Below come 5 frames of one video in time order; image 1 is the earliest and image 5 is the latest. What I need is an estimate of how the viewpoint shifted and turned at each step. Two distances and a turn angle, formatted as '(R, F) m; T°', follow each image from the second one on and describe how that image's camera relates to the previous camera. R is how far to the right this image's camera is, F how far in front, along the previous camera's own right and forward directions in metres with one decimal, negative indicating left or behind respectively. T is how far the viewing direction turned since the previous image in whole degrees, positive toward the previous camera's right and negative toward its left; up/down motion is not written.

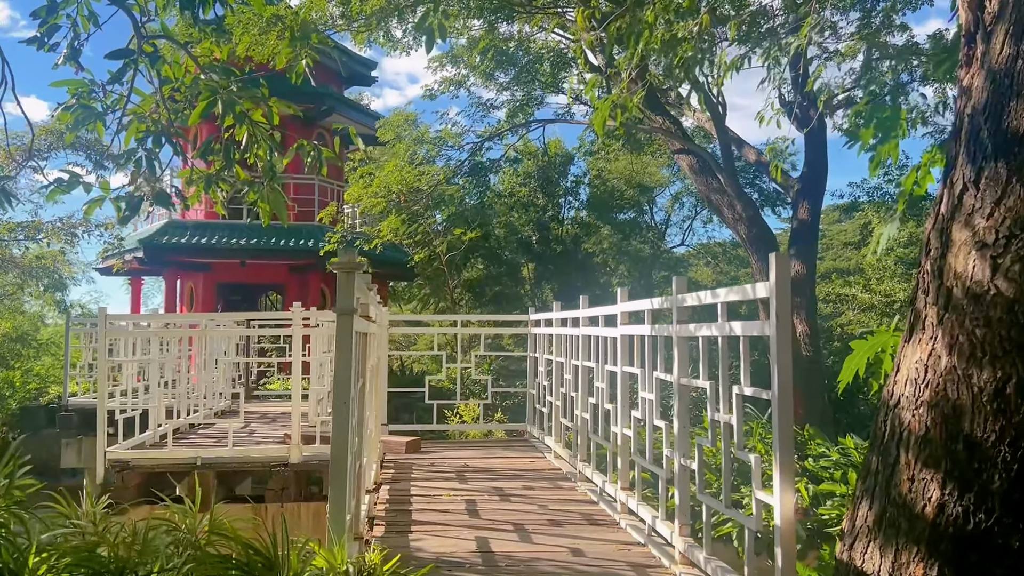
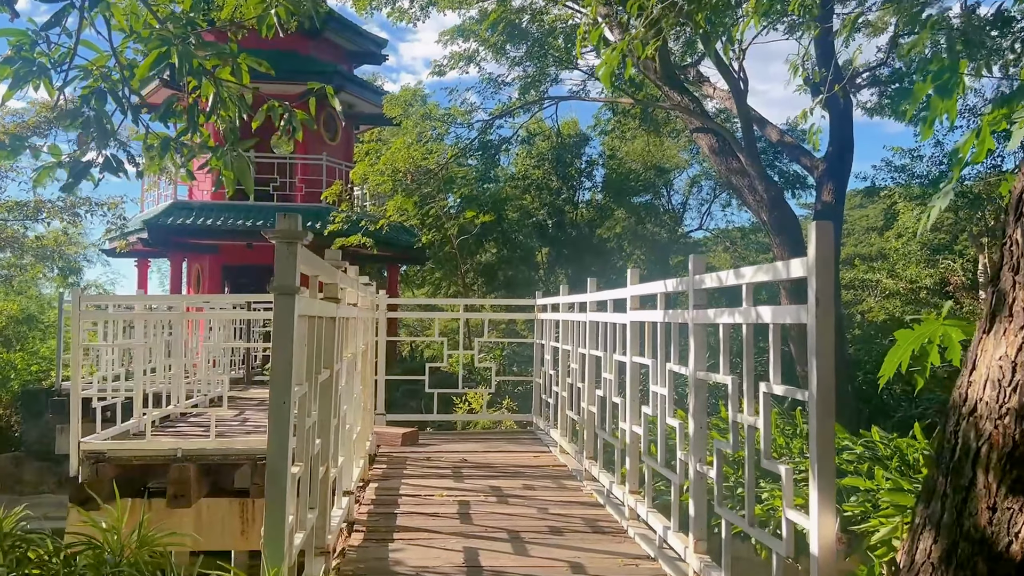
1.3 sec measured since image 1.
(+0.1, +0.6) m; -1°
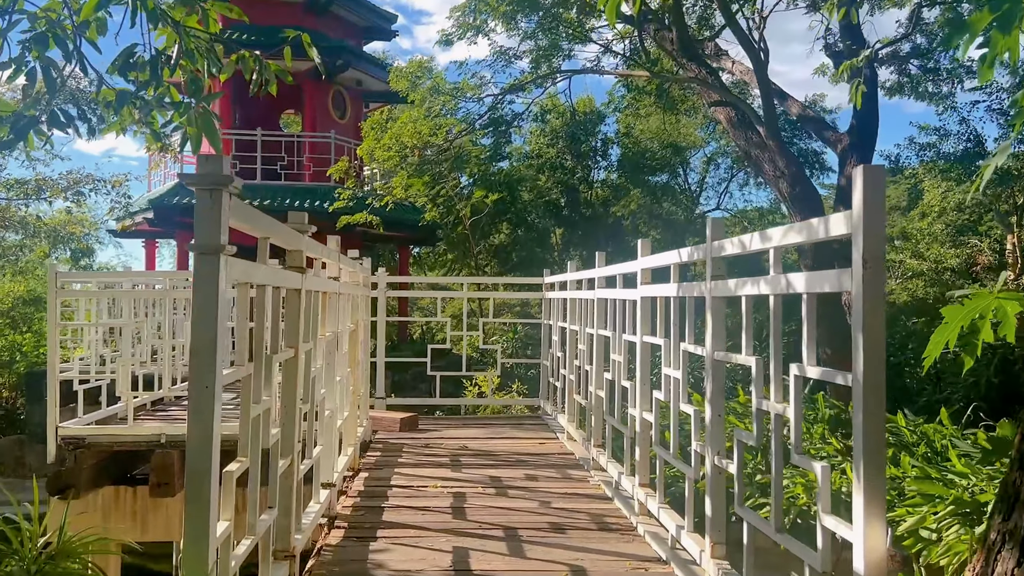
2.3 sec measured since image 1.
(+0.1, +0.5) m; -1°
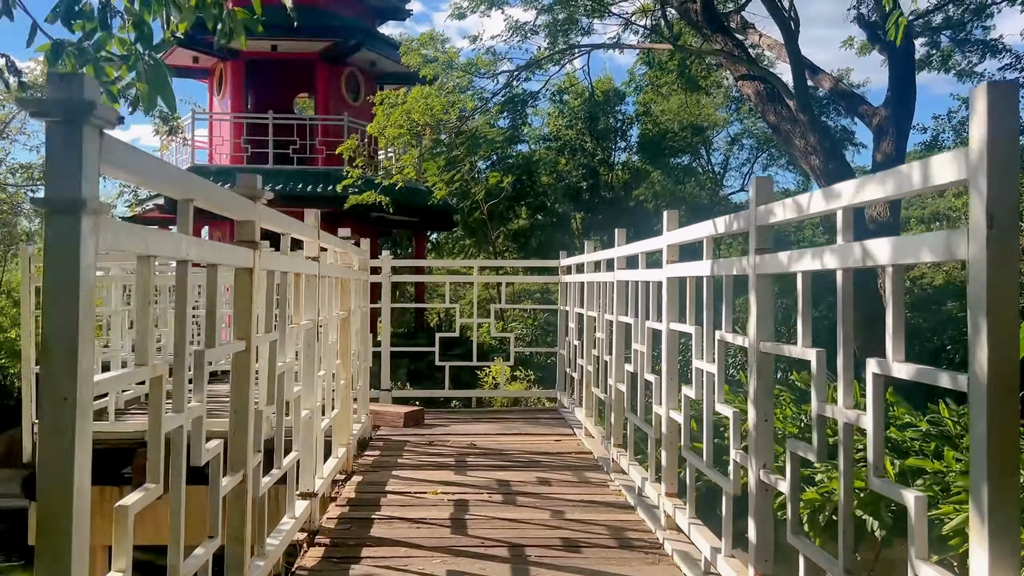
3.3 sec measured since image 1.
(+0.1, +0.6) m; -1°
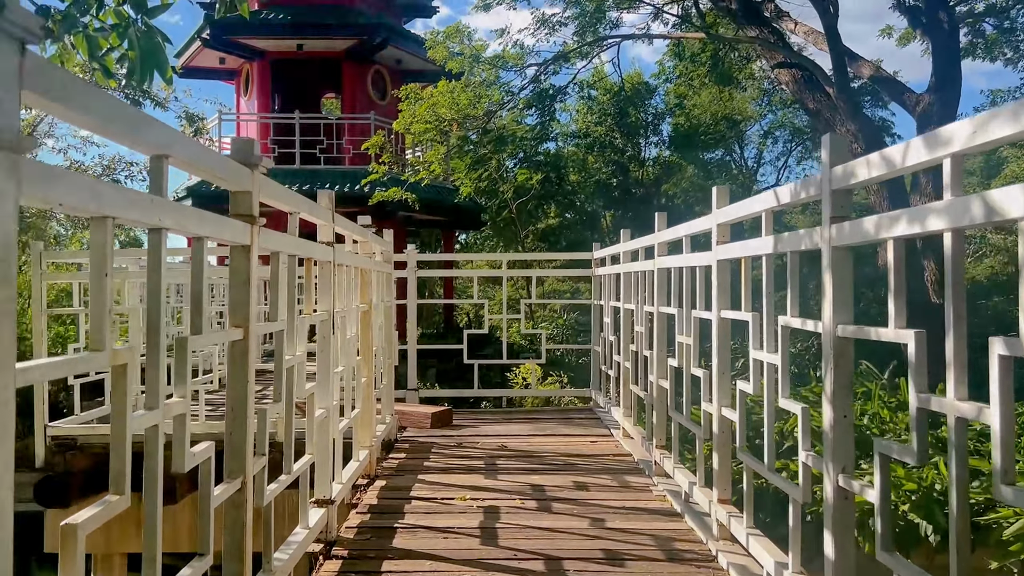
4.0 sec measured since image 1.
(0.0, +0.4) m; -2°
